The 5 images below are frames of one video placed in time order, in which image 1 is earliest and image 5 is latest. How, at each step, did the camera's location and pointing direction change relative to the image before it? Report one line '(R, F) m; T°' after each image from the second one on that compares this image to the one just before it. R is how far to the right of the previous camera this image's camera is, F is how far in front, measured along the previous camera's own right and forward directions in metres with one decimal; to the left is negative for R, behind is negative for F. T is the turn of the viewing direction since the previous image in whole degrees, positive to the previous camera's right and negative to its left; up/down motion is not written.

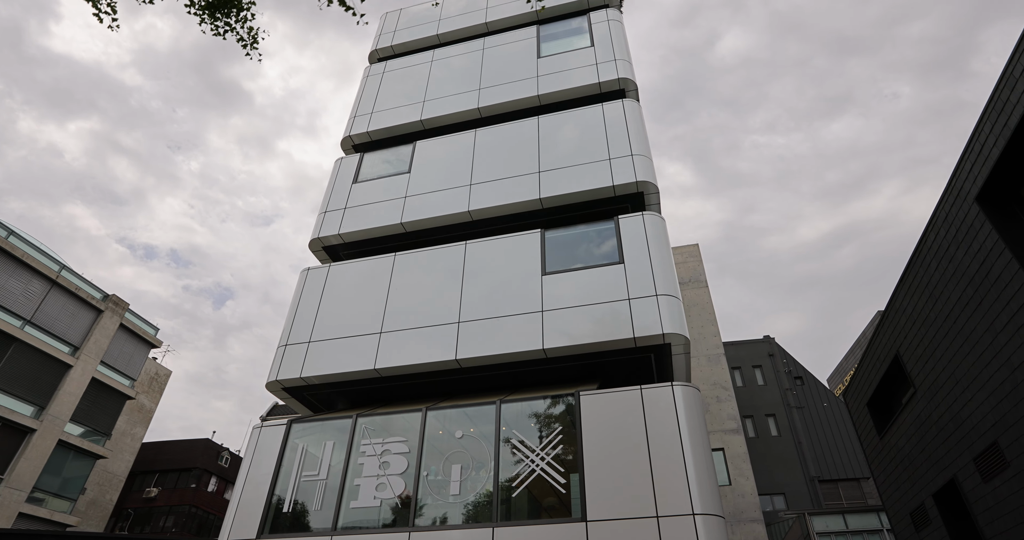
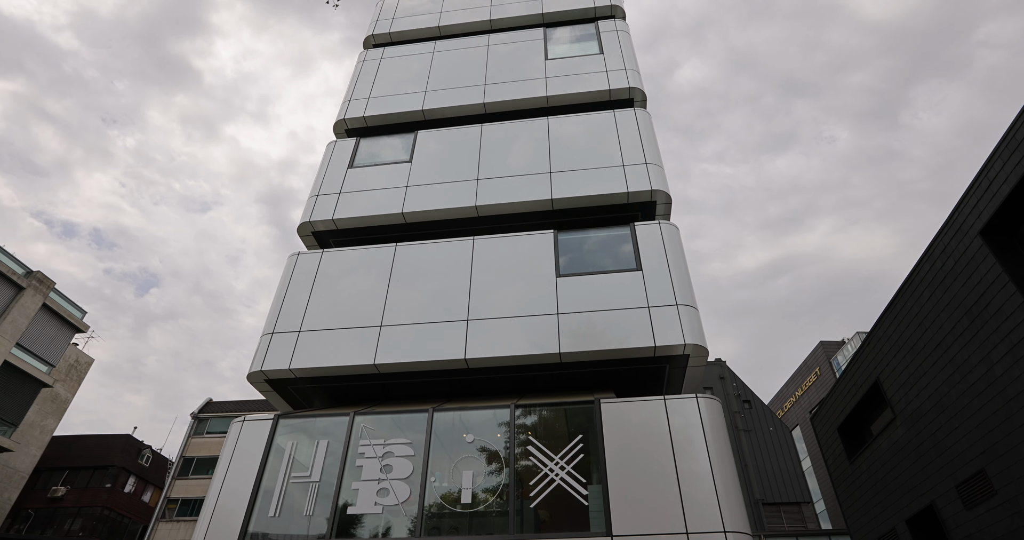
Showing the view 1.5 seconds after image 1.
(-1.3, +0.5) m; +6°
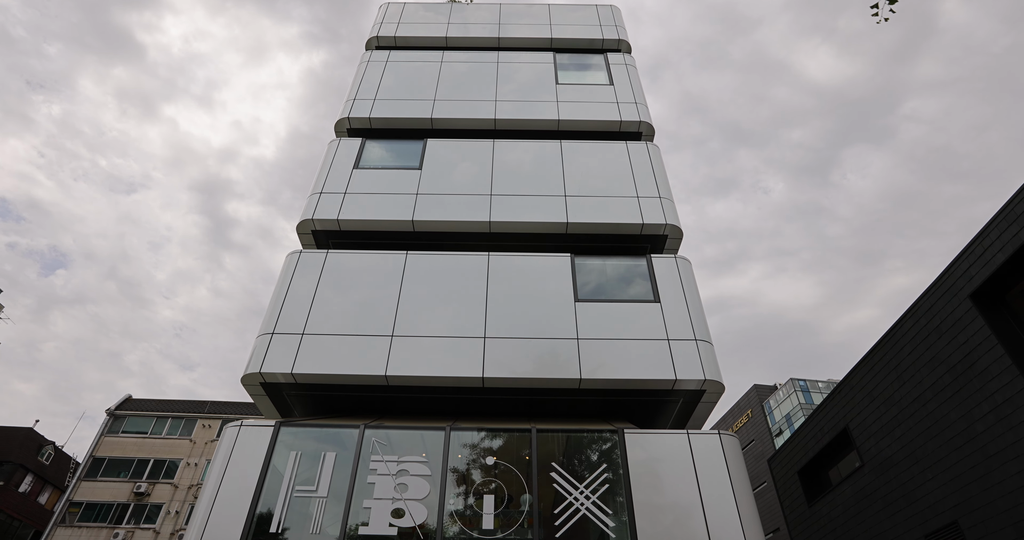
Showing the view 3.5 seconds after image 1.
(-1.5, +0.2) m; +6°
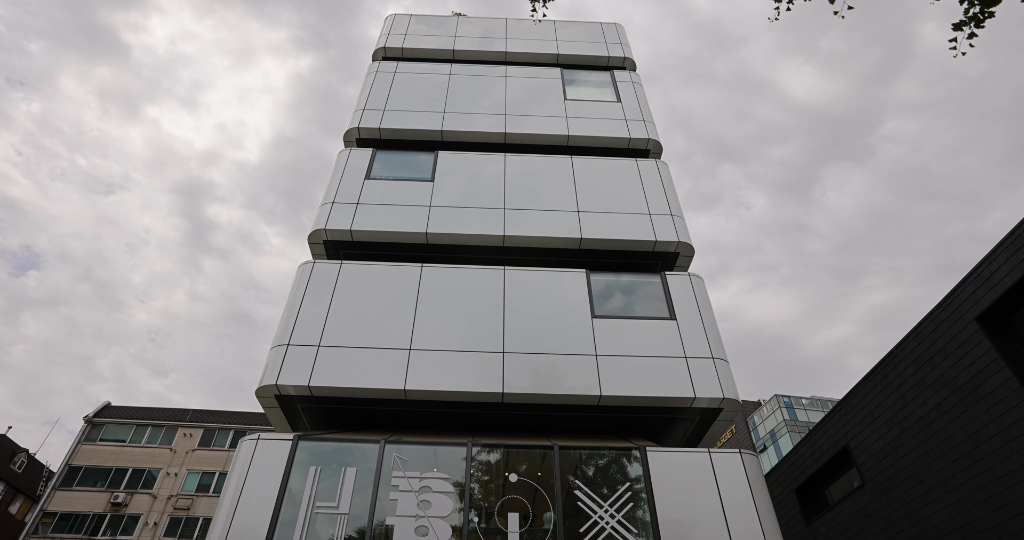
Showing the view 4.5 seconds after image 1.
(-0.6, 0.0) m; +2°
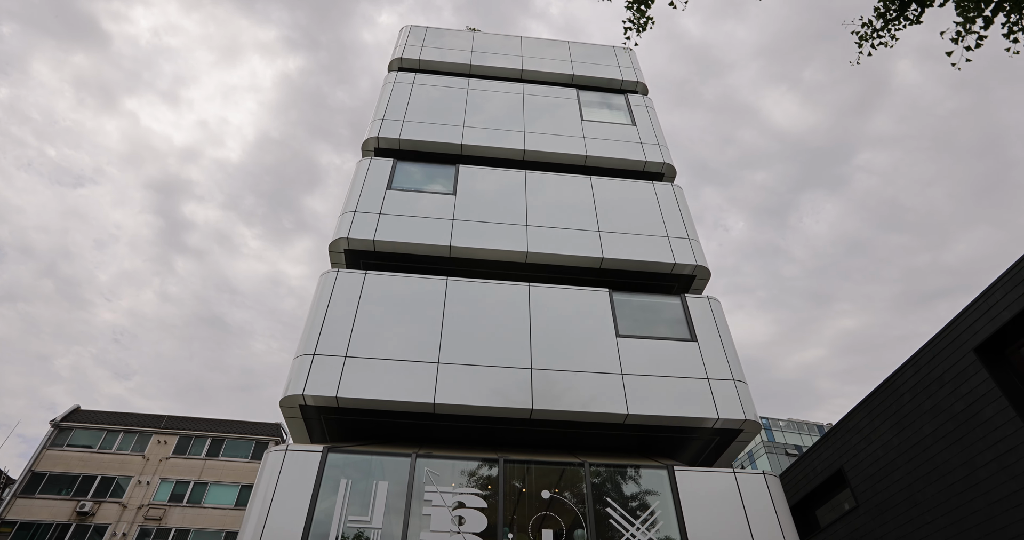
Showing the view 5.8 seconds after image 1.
(-1.0, -0.1) m; +2°
